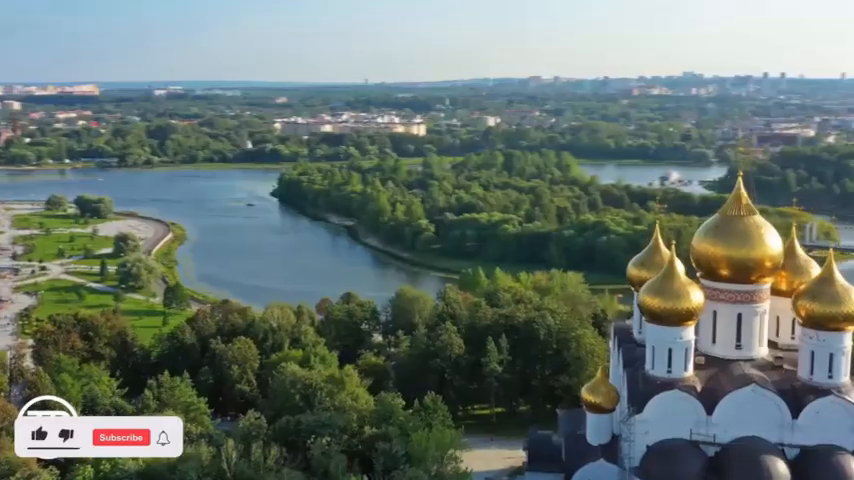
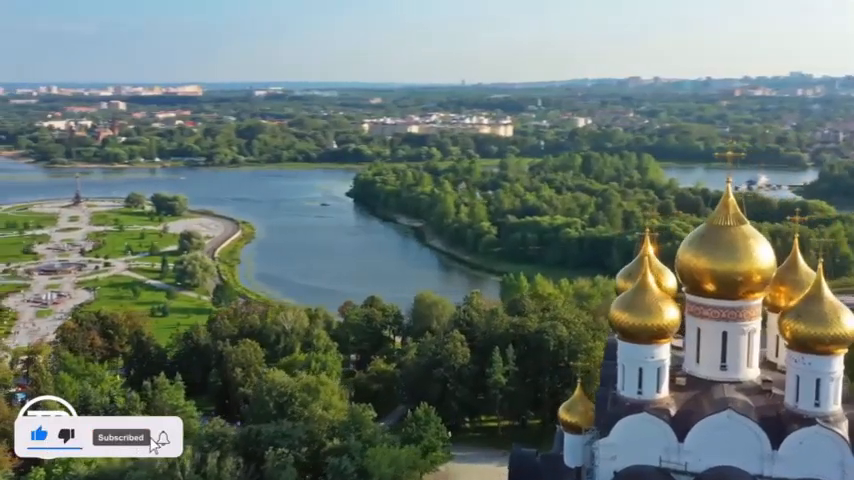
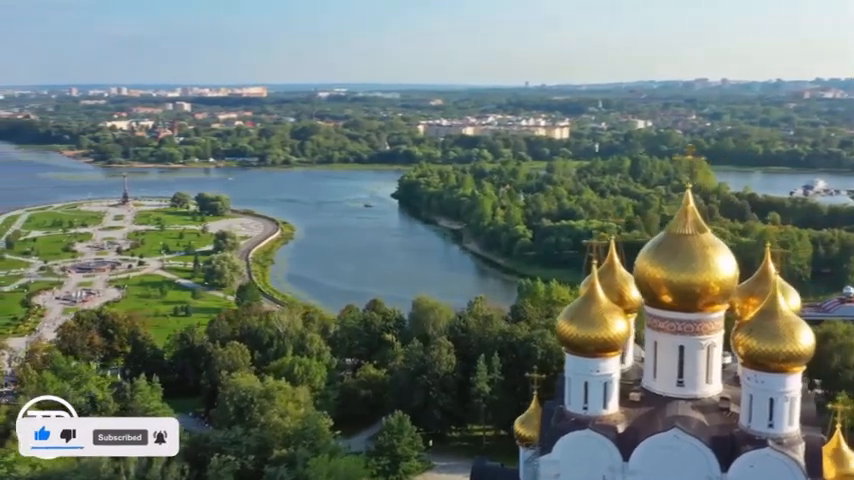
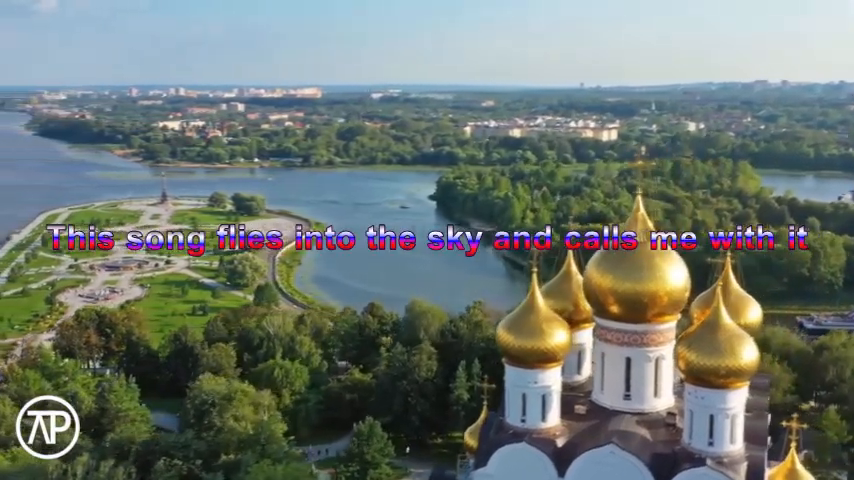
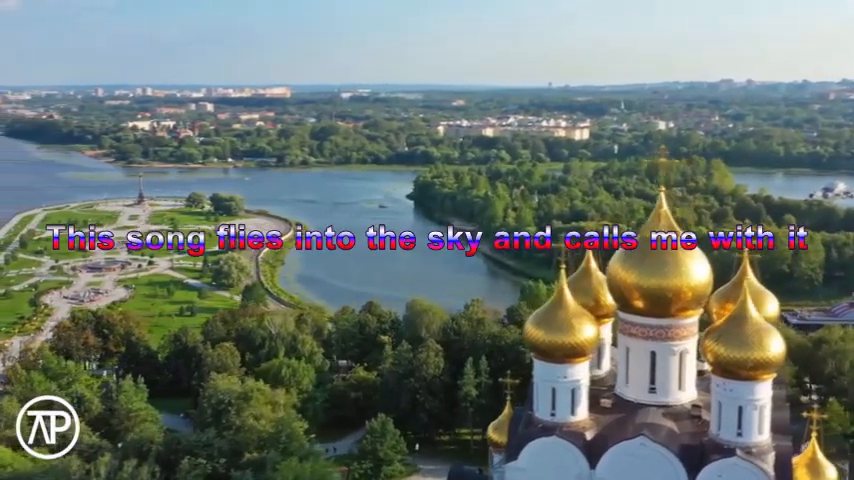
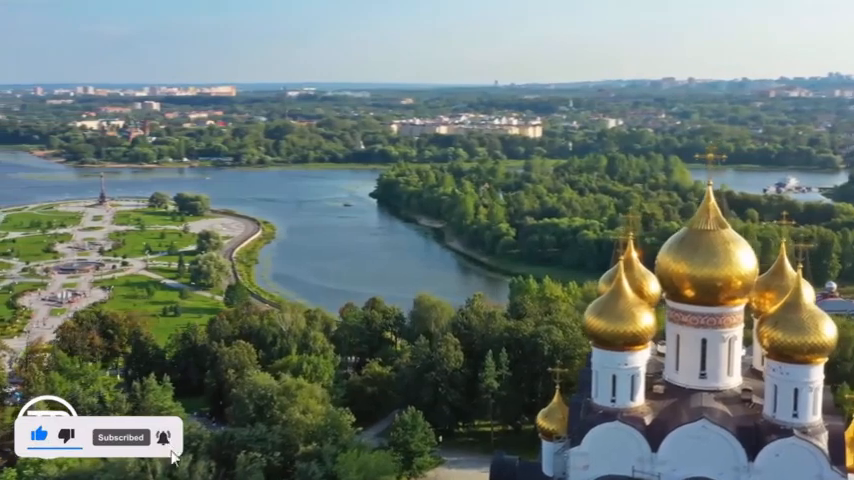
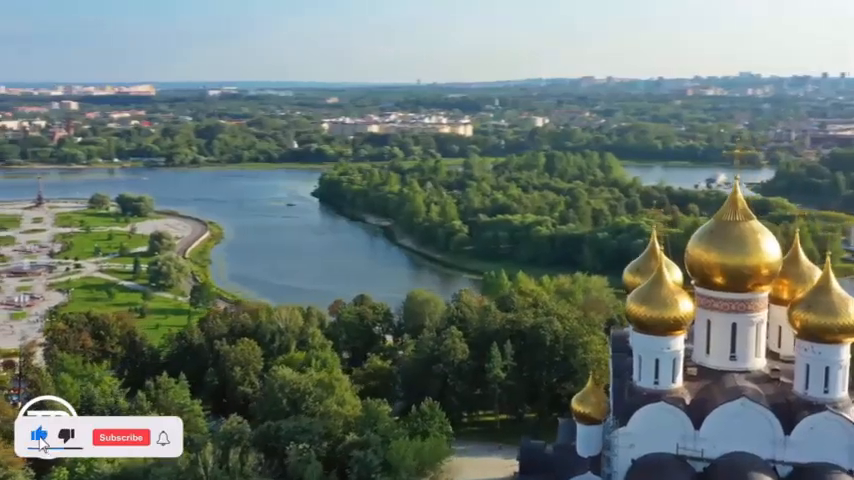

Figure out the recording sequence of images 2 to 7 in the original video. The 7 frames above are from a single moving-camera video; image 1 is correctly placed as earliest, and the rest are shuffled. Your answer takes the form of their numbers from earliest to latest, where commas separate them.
7, 2, 6, 3, 5, 4
